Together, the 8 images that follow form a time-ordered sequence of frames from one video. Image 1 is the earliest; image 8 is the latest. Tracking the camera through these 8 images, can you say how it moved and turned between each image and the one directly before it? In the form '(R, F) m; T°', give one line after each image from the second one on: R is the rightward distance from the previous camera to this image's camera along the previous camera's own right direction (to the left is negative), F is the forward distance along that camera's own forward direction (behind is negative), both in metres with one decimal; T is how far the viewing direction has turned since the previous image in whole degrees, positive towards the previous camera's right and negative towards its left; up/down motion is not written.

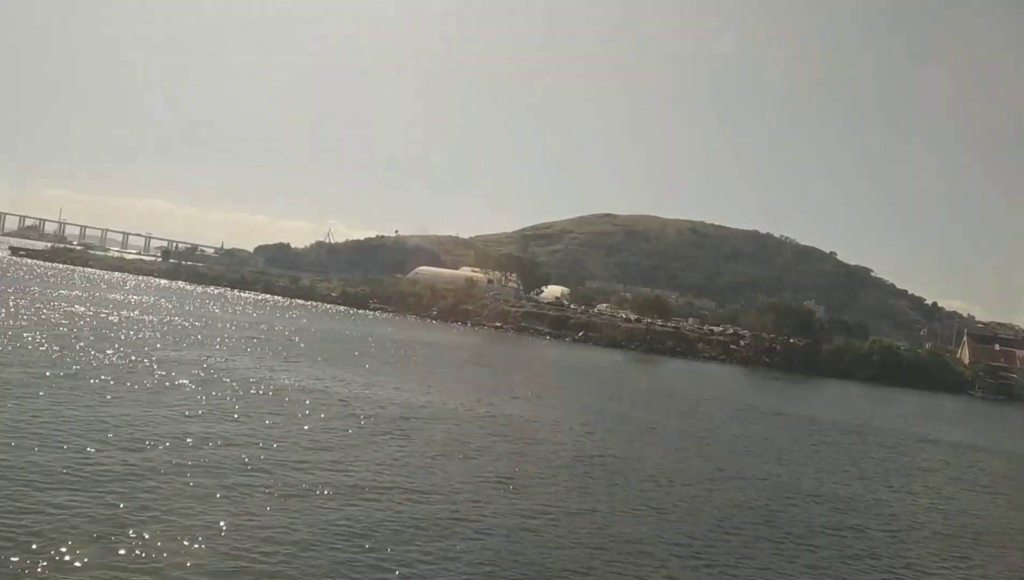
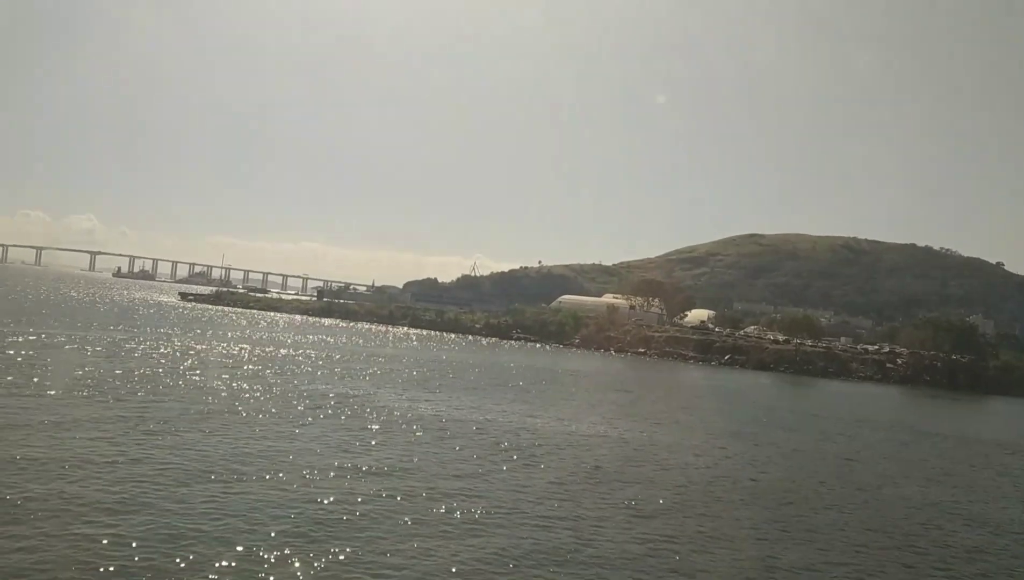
(+0.6, -0.3) m; -11°
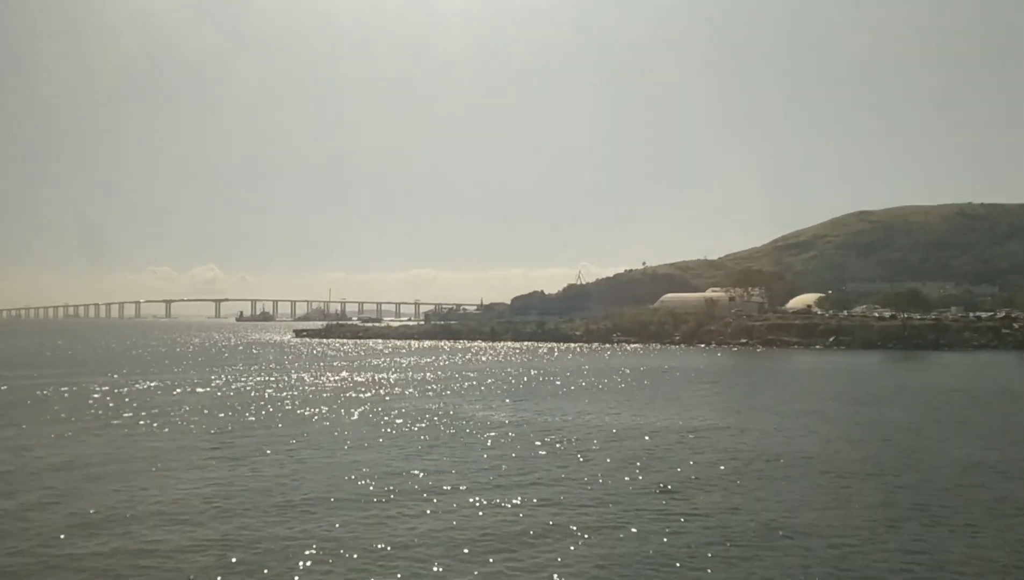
(+1.3, -0.9) m; -8°
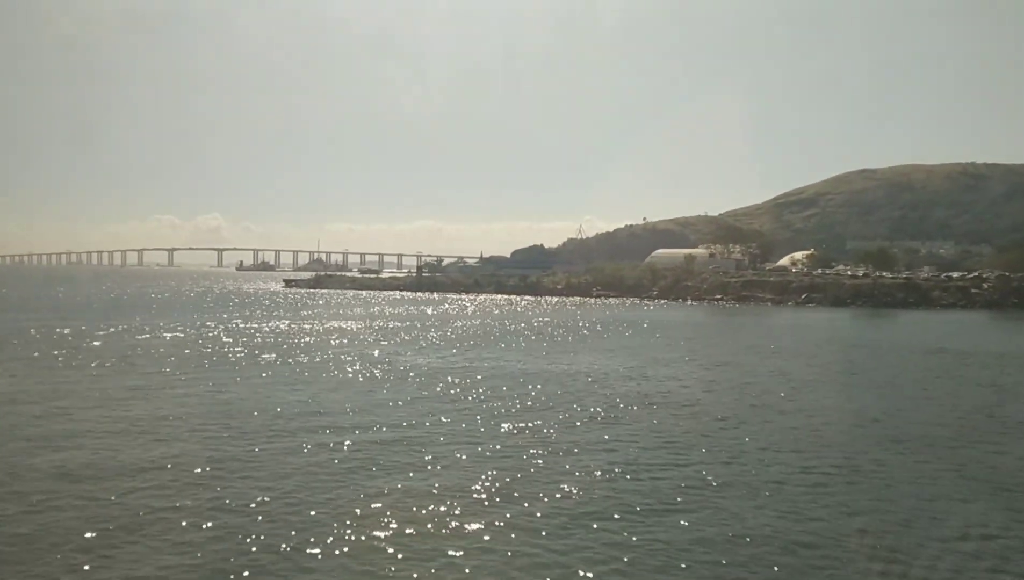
(+2.2, -0.4) m; -1°
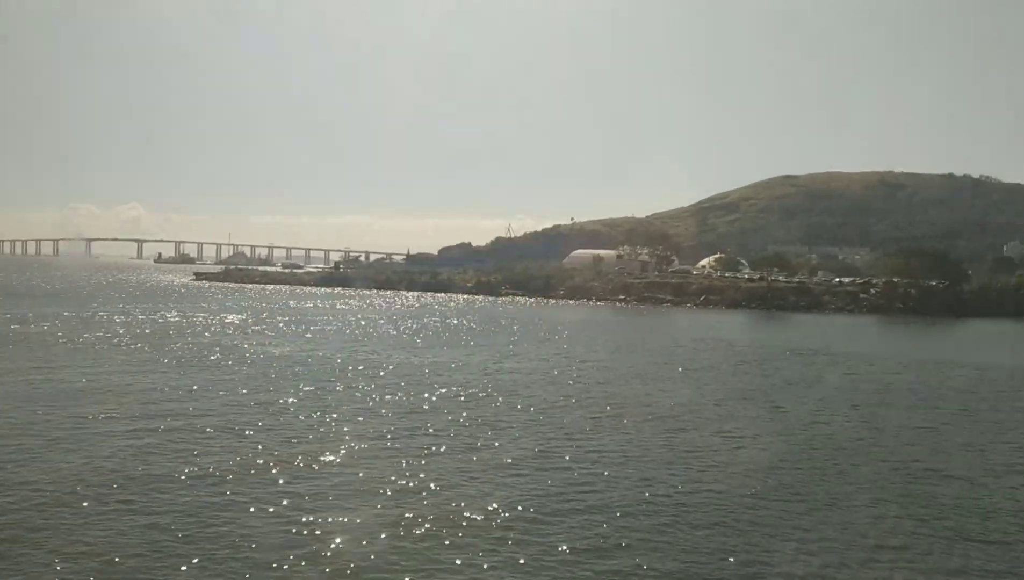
(+2.2, +0.2) m; +5°
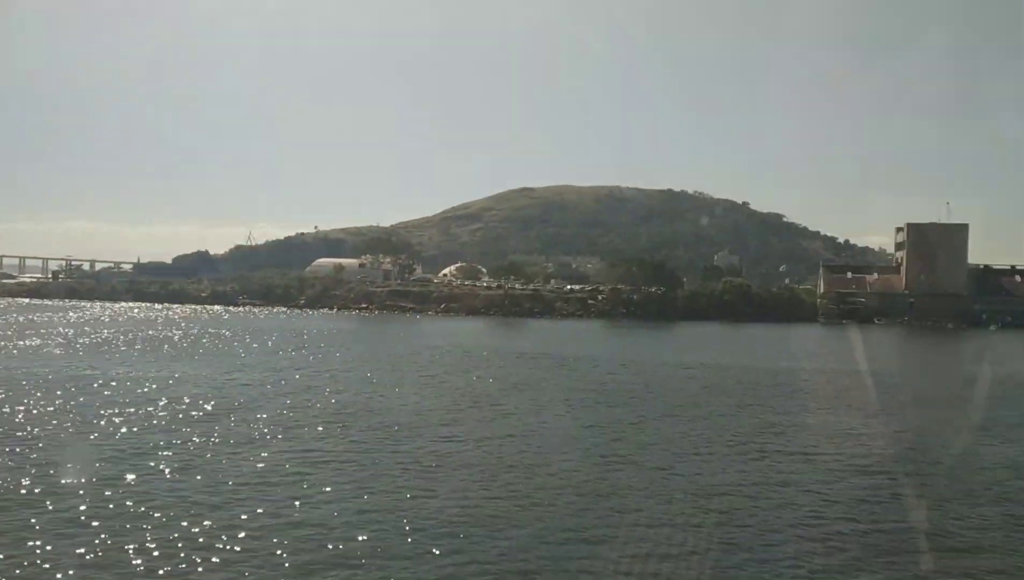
(+1.3, +0.4) m; +17°
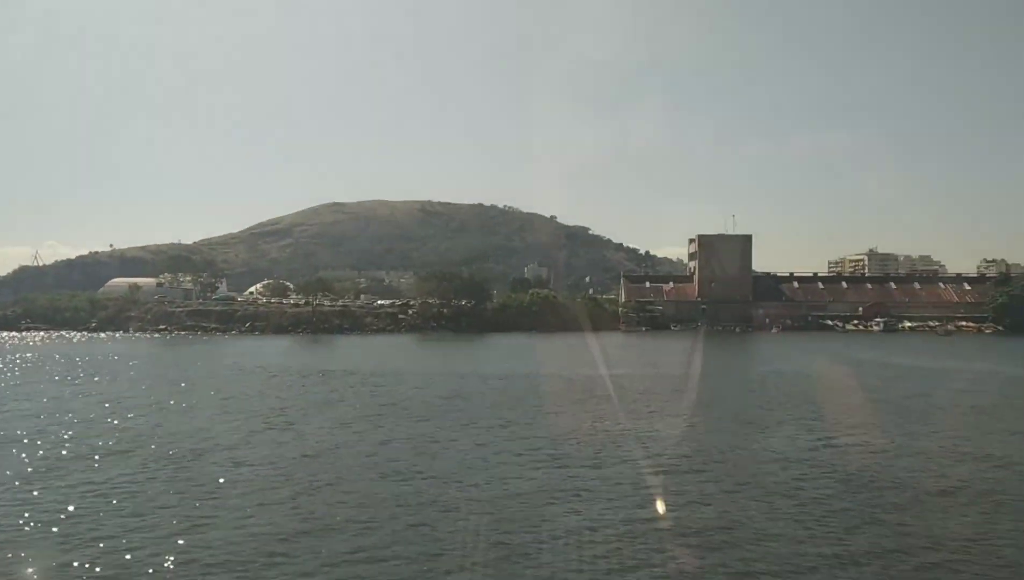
(+3.0, -0.4) m; +11°
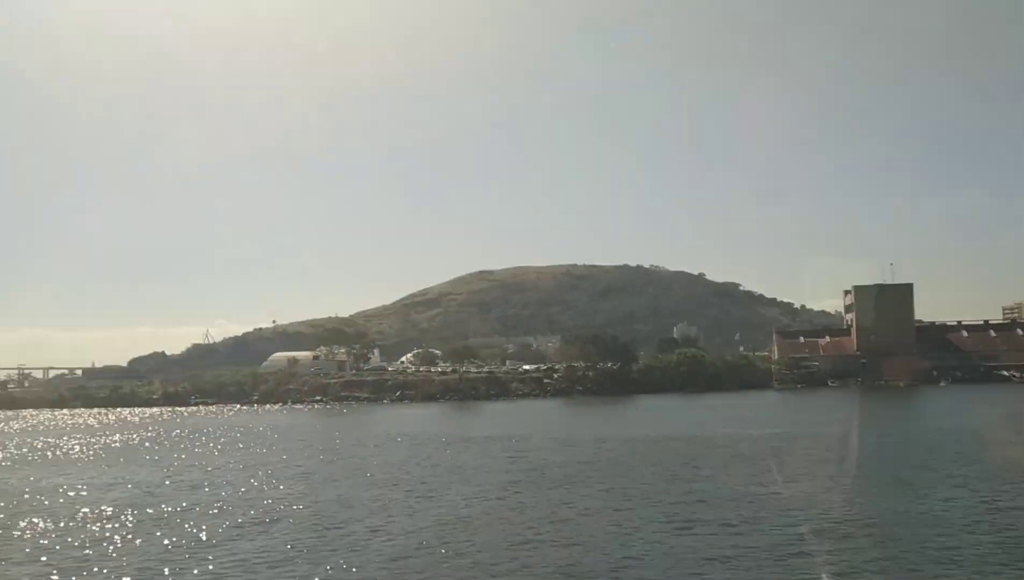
(+1.0, +0.2) m; -11°
